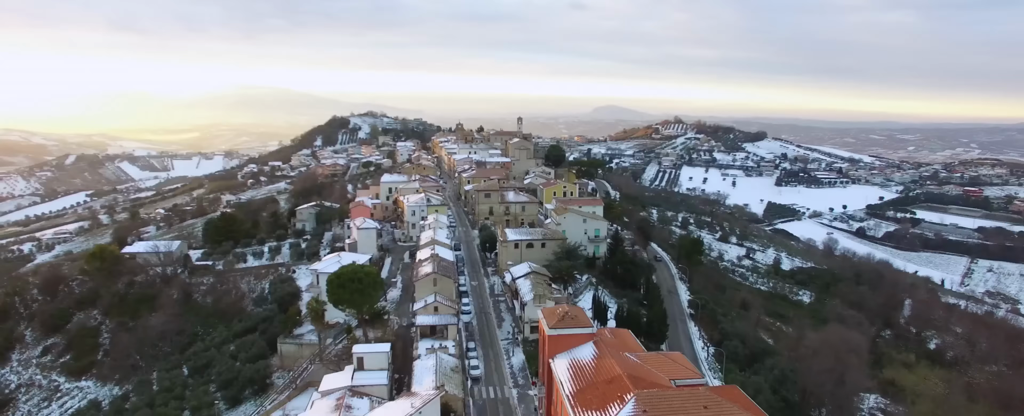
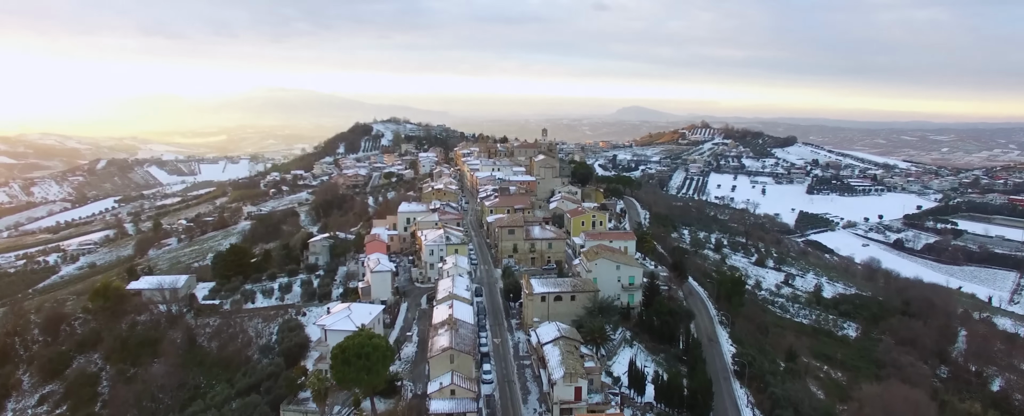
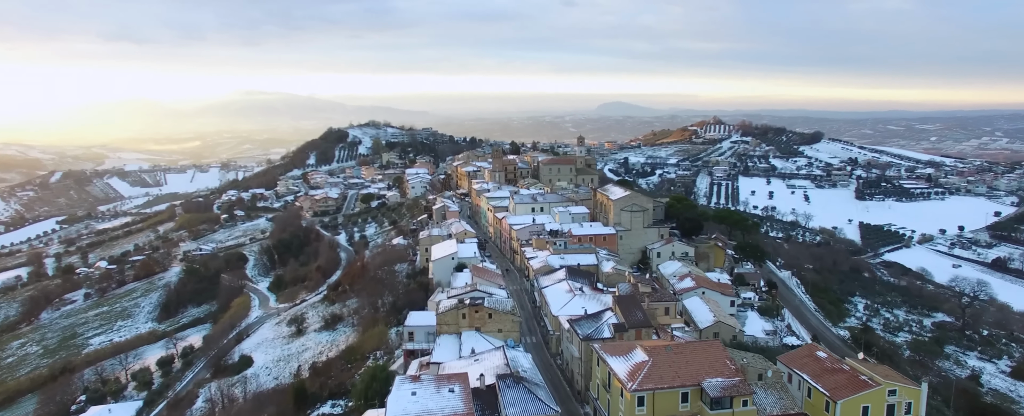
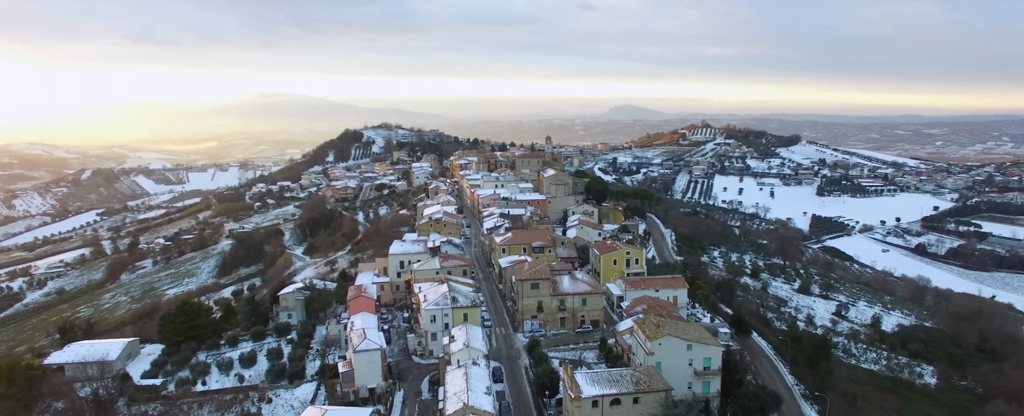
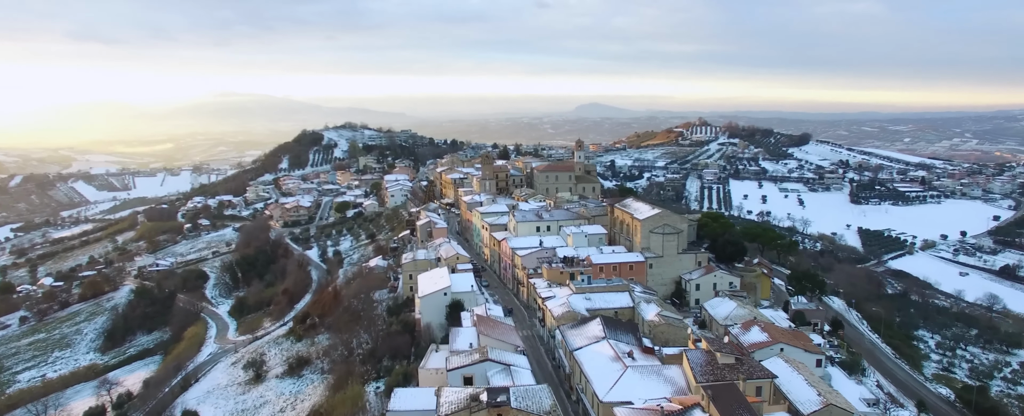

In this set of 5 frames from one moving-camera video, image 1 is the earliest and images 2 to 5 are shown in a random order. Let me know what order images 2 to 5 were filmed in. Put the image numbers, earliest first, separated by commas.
2, 4, 3, 5
